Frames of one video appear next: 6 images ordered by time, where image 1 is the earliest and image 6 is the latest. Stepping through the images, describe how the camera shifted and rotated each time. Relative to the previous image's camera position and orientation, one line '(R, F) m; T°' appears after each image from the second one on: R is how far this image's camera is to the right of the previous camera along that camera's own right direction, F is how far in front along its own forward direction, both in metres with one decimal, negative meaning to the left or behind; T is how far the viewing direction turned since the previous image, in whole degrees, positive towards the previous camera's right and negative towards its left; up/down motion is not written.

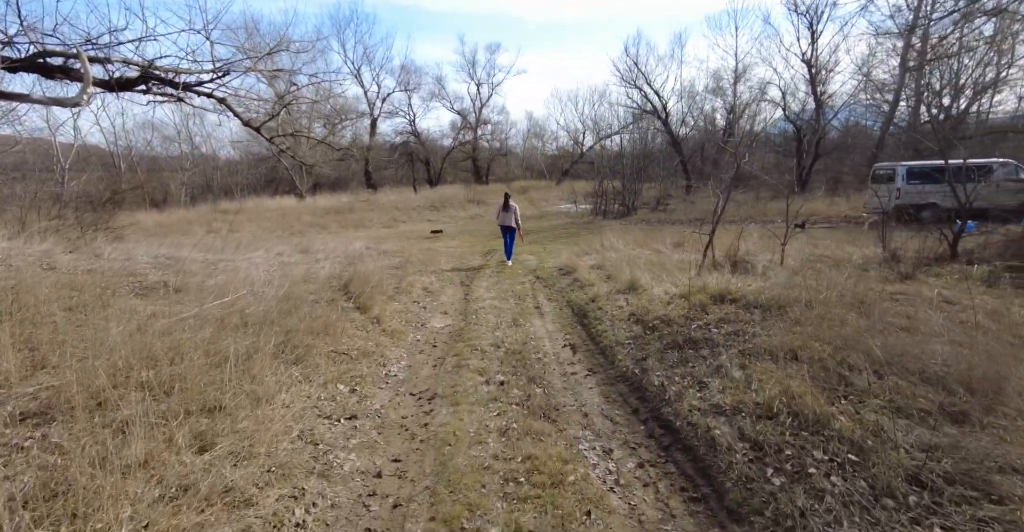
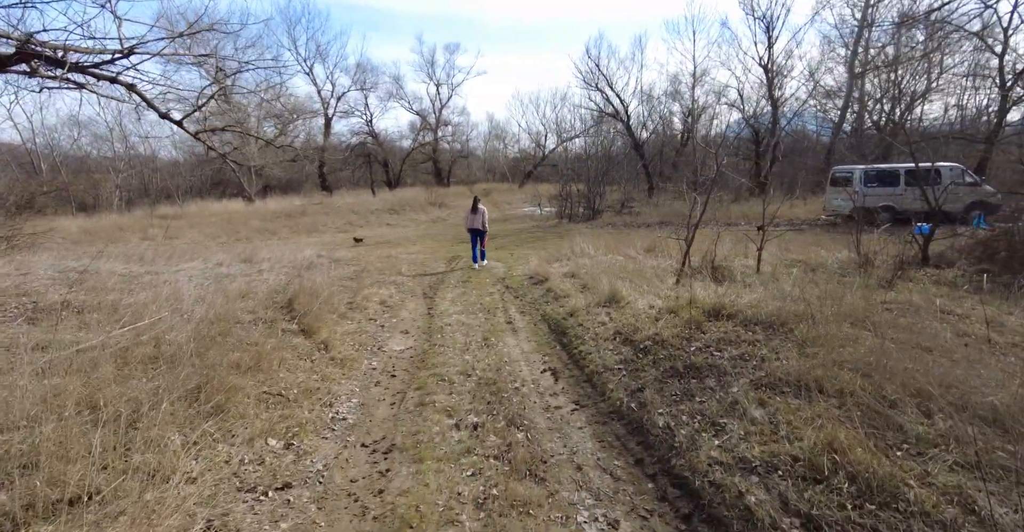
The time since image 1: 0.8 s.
(-0.1, +0.8) m; +4°
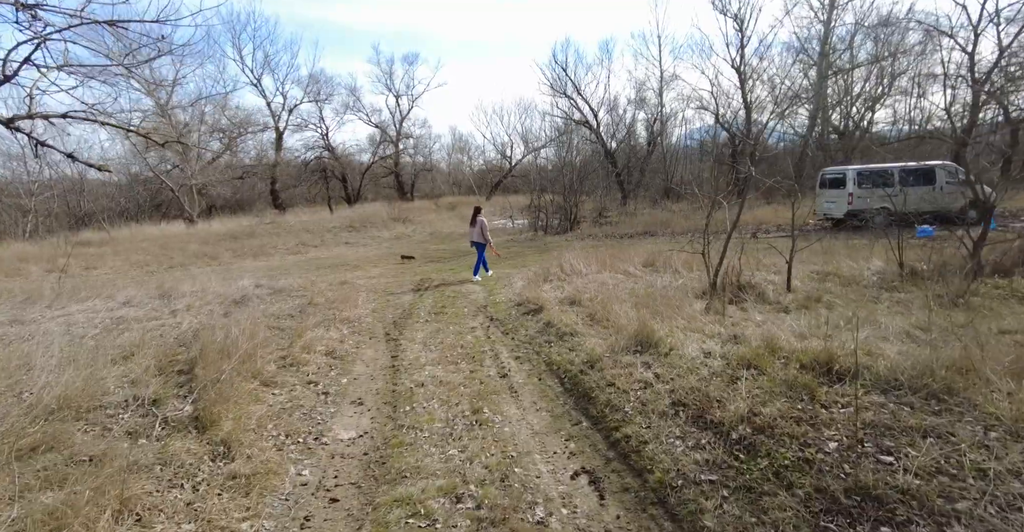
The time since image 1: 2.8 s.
(-0.3, +2.1) m; +3°
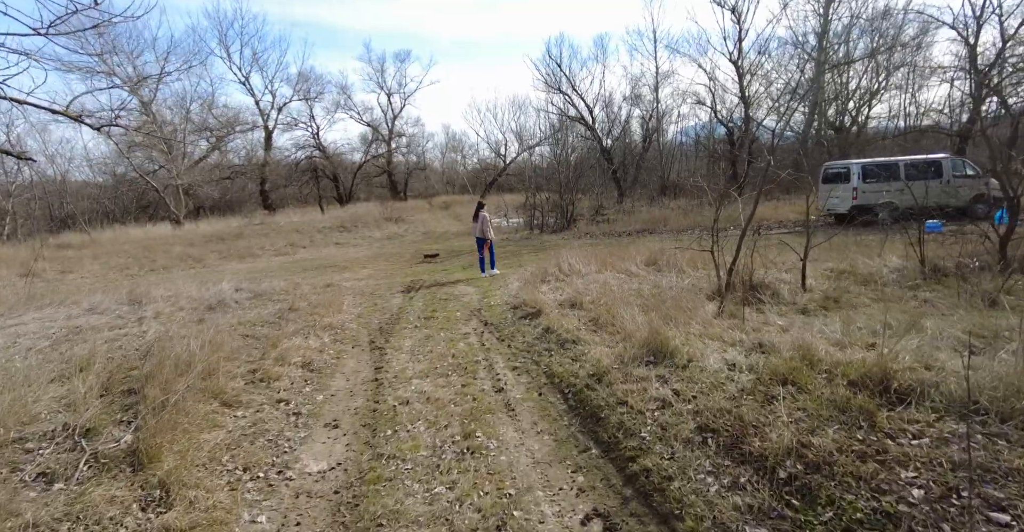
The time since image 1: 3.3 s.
(0.0, +0.6) m; 0°
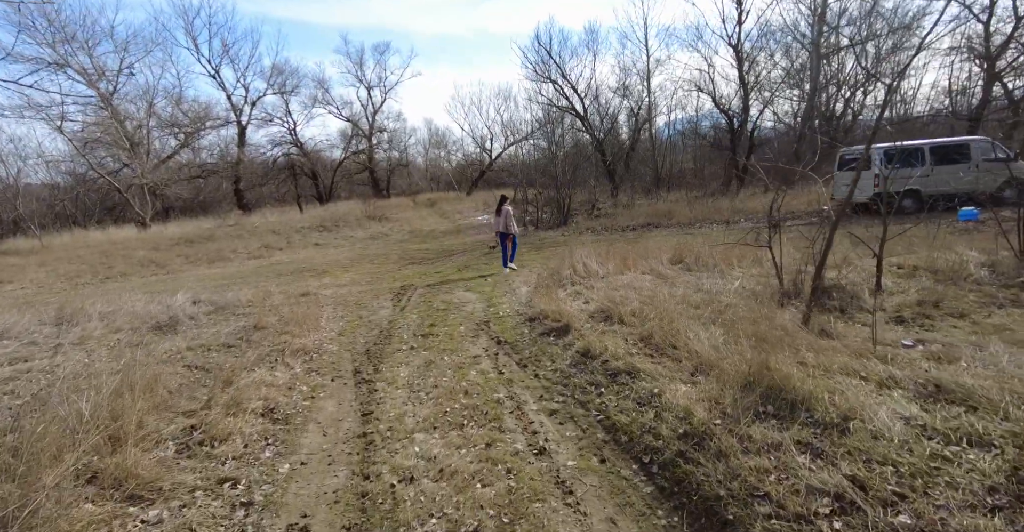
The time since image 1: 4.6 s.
(-0.4, +1.6) m; +2°
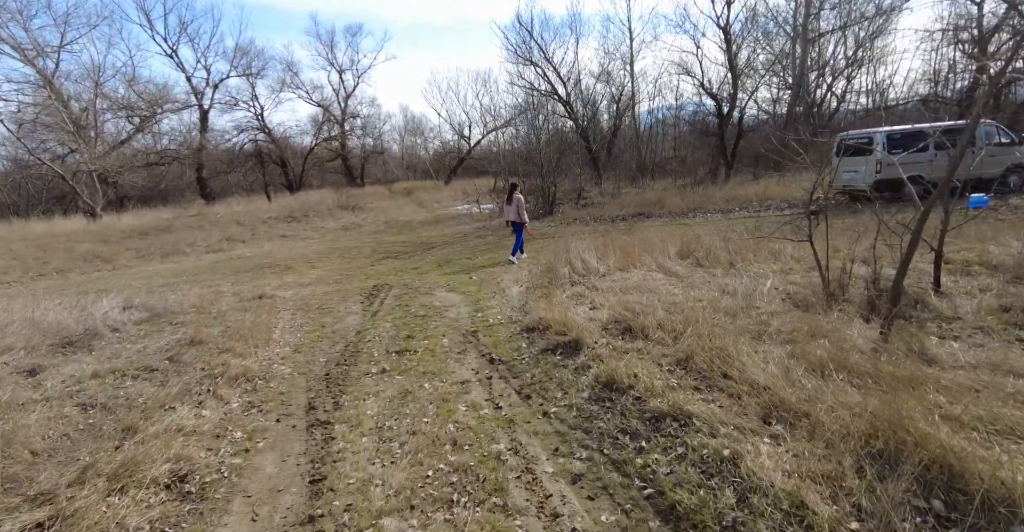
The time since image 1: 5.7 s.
(-0.2, +1.3) m; +2°
